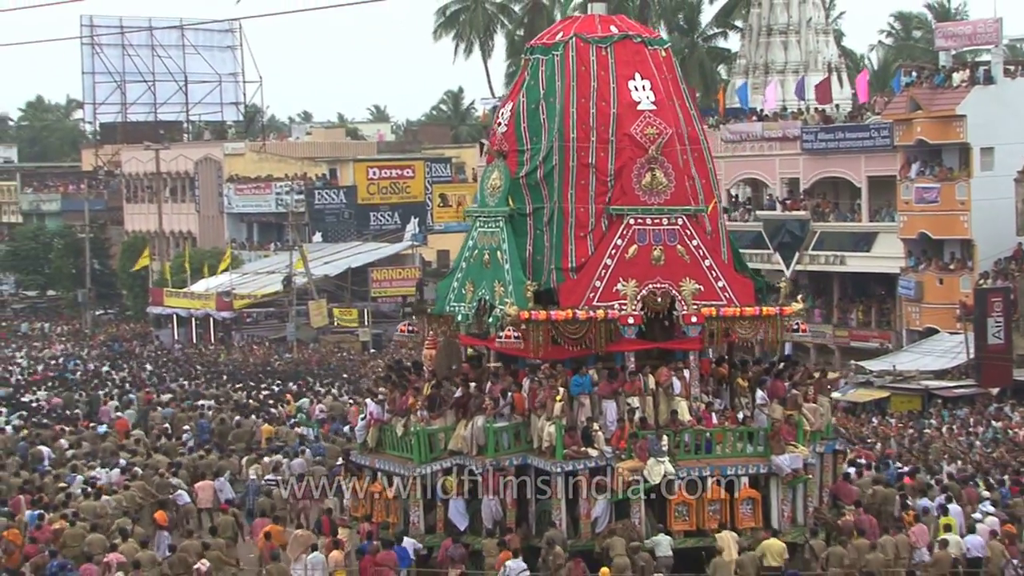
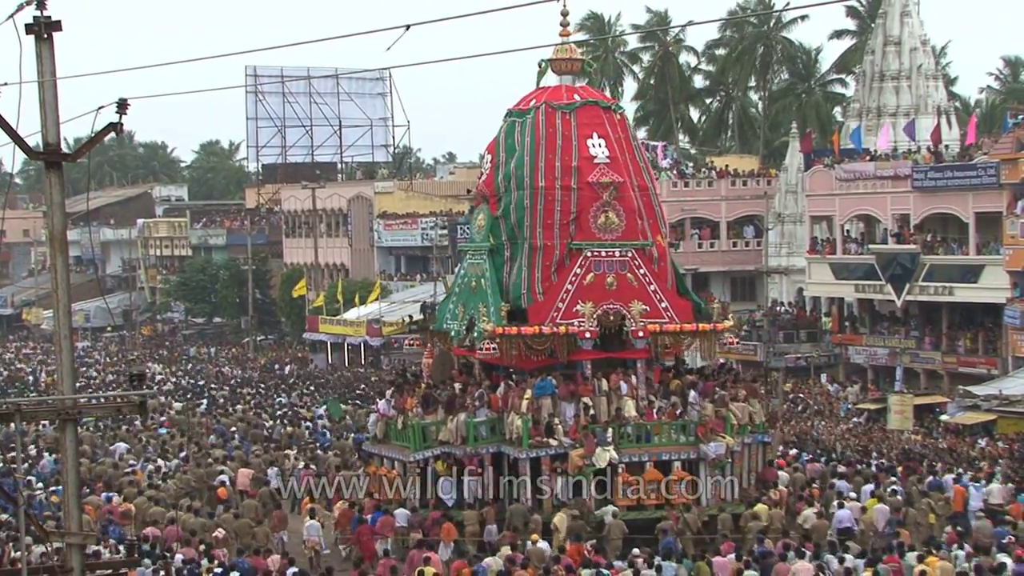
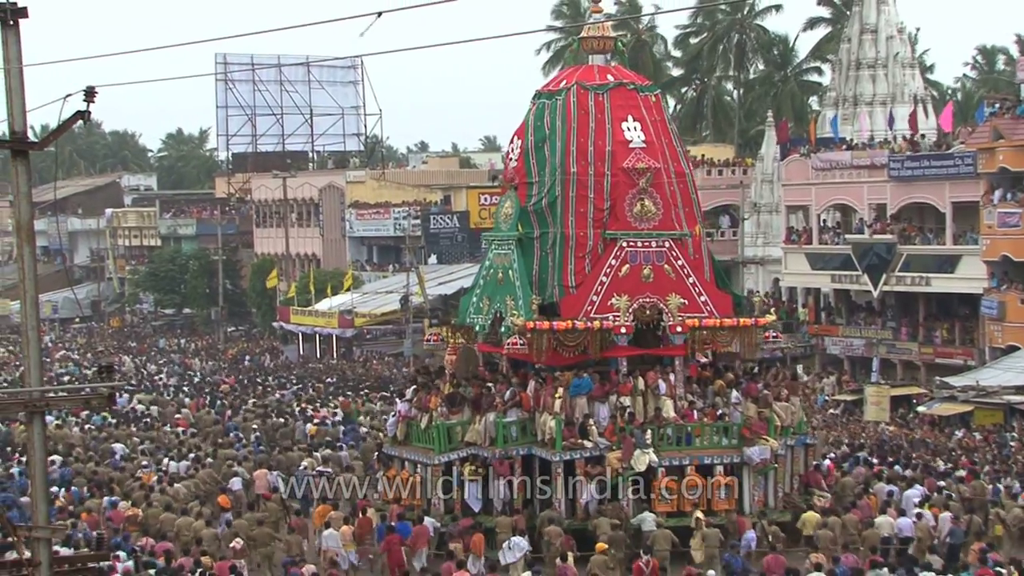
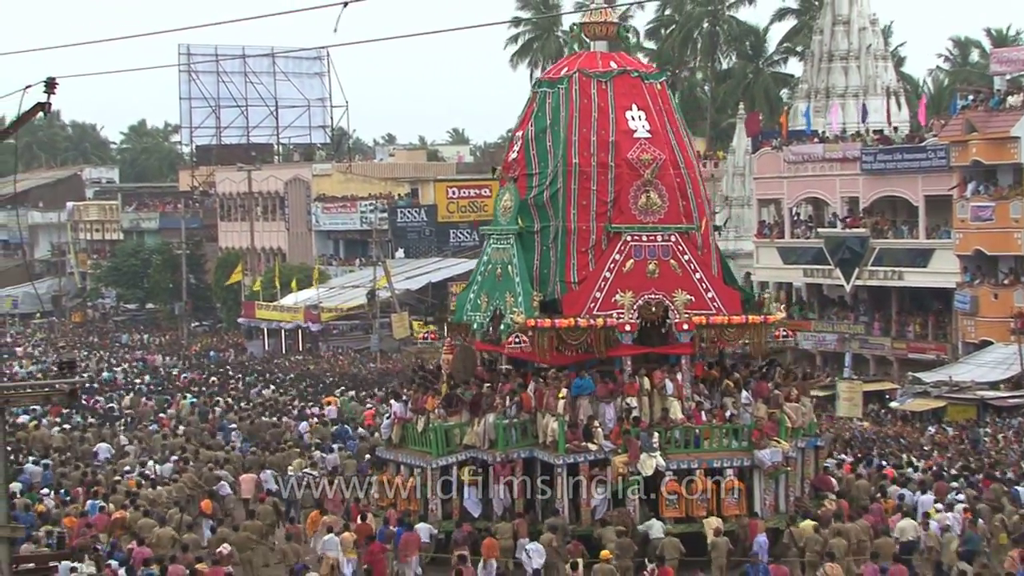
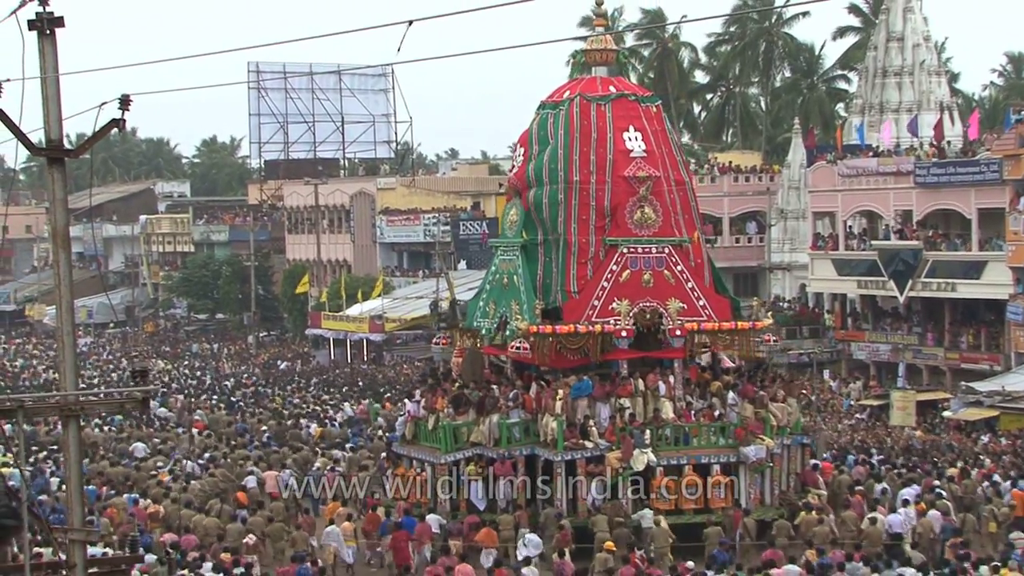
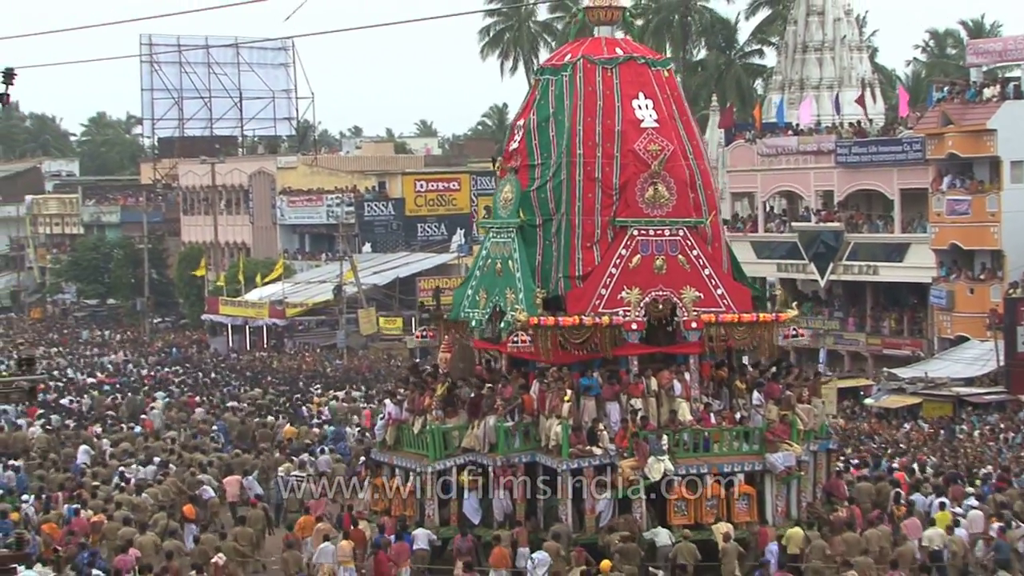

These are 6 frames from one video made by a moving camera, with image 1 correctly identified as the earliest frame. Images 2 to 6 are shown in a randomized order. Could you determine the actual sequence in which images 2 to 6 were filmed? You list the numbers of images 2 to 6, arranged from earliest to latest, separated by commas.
6, 4, 3, 5, 2
